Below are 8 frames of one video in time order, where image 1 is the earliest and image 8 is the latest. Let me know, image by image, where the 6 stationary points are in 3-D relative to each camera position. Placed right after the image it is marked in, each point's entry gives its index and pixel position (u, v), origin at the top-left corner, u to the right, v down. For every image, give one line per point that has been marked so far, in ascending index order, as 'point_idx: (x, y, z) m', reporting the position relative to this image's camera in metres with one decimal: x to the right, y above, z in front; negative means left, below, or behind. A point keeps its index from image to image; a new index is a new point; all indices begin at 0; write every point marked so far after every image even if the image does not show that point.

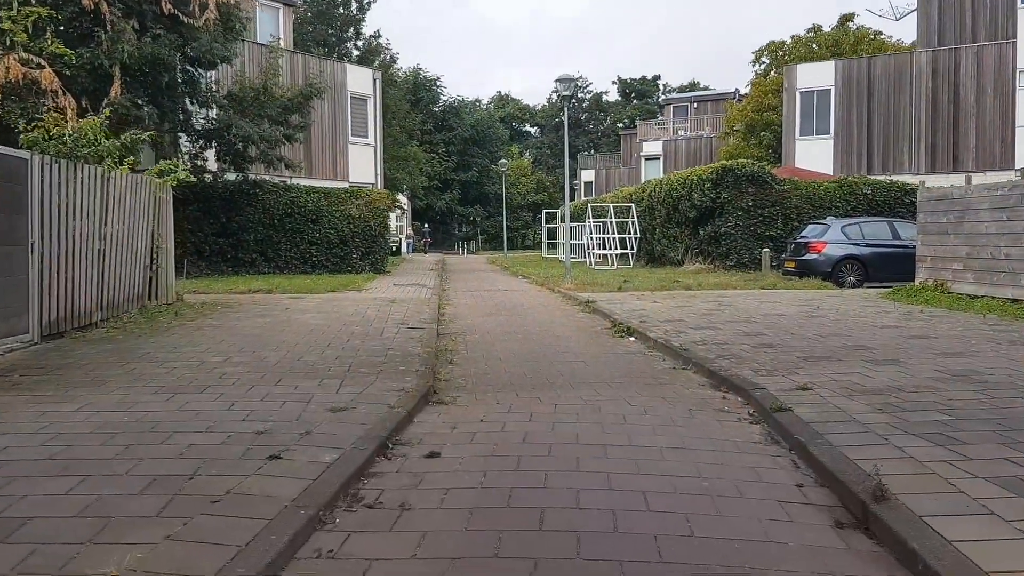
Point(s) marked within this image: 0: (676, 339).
0: (+1.7, -0.5, +9.6) m
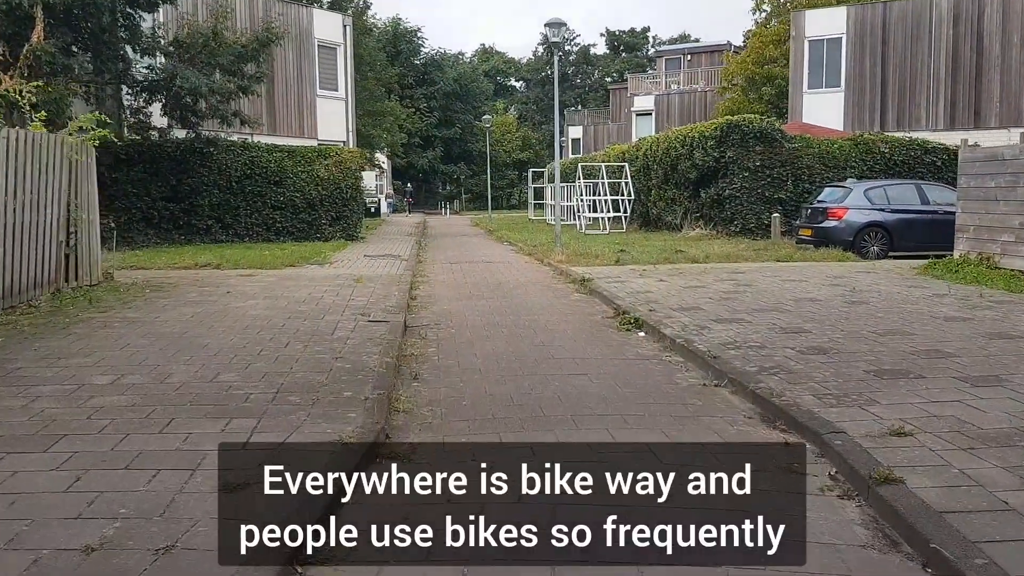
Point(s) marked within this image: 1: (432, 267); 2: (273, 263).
0: (+1.6, -0.4, +7.7) m
1: (-1.4, +0.4, +16.1) m
2: (-3.9, +0.4, +15.0) m
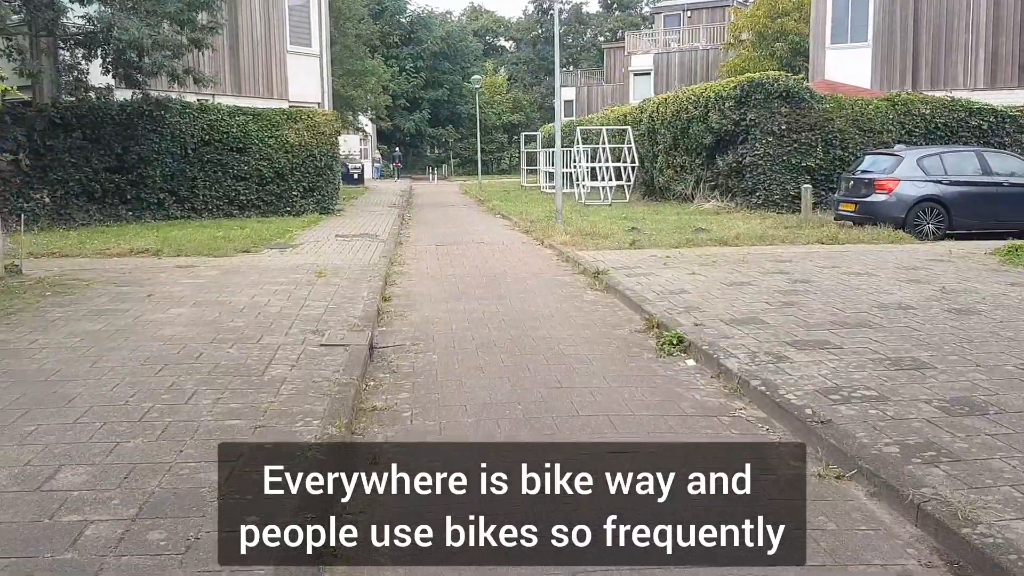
0: (+1.6, -0.5, +5.4) m
1: (-1.5, +0.6, +13.7) m
2: (-3.9, +0.6, +12.6) m
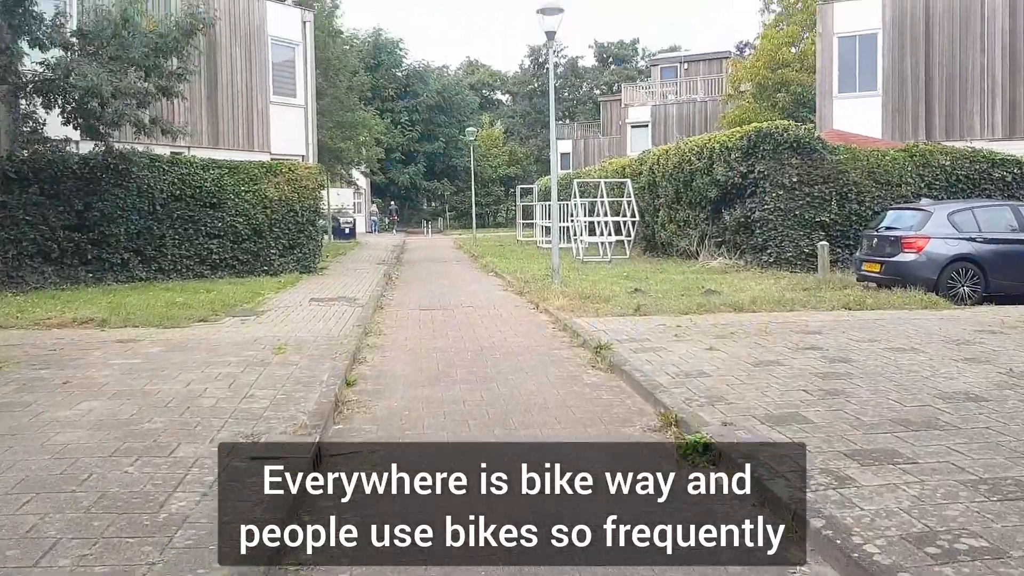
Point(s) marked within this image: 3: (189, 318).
0: (+1.5, -1.0, +4.1) m
1: (-1.6, -0.4, +12.4) m
2: (-4.0, -0.3, +11.3) m
3: (-3.9, -0.4, +11.0) m
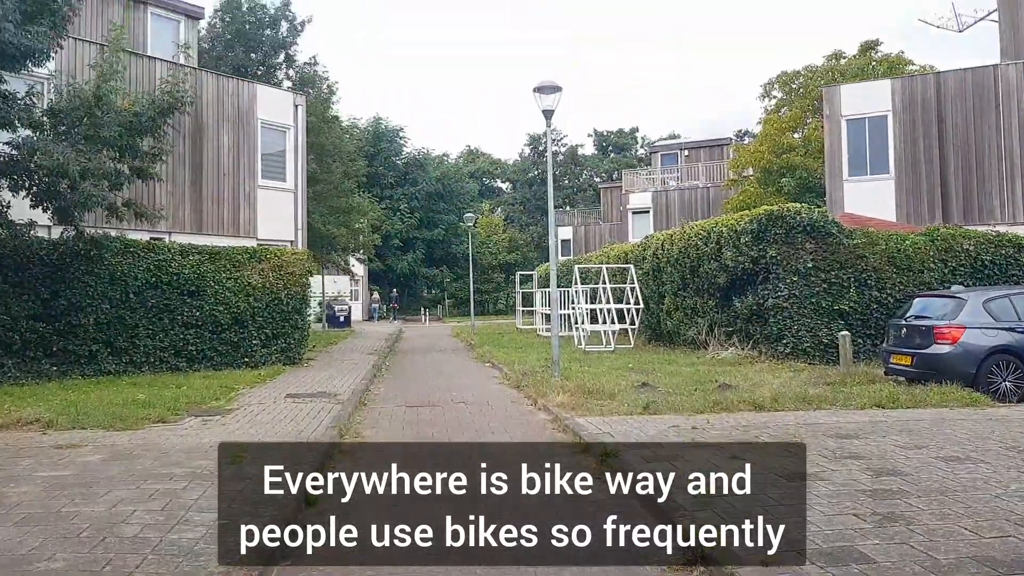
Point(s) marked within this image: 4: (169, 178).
0: (+1.4, -1.4, +2.9) m
1: (-1.6, -1.6, +11.2) m
2: (-4.1, -1.4, +10.1) m
3: (-4.0, -1.4, +9.8) m
4: (-6.5, +2.1, +17.3) m
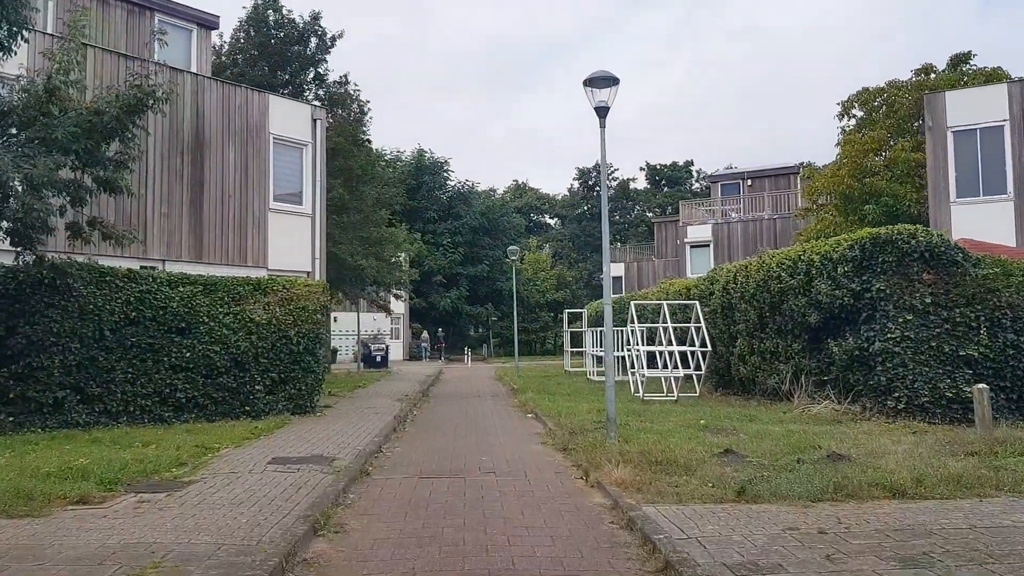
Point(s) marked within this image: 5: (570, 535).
0: (+1.4, -1.4, 0.0) m
1: (-1.2, -1.9, +8.5) m
2: (-3.7, -1.7, +7.6) m
3: (-3.6, -1.7, +7.3) m
4: (-5.8, +1.5, +15.0) m
5: (+0.4, -1.8, +6.7) m
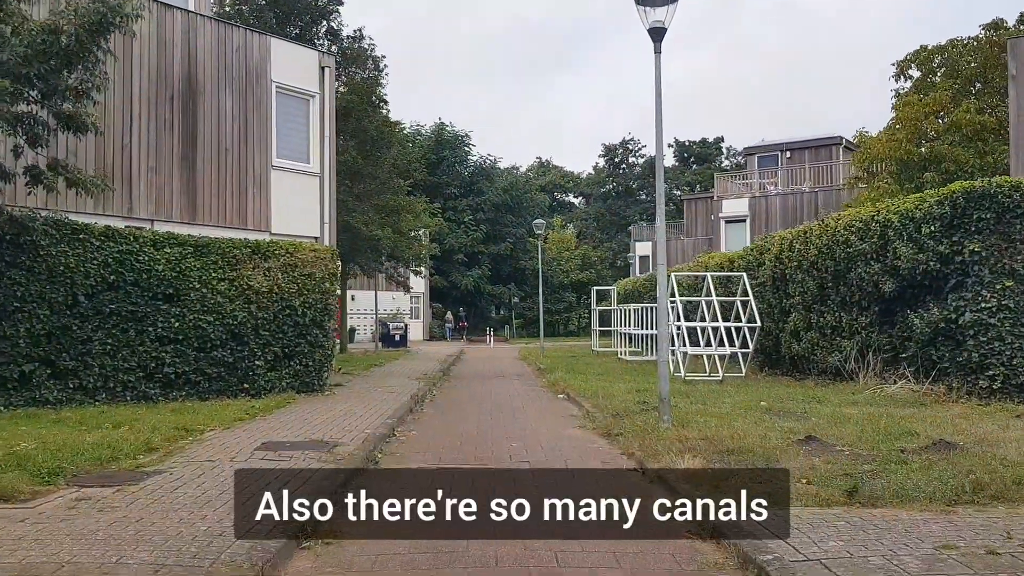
0: (+1.5, -1.1, -1.7) m
1: (-0.9, -1.5, +6.9) m
2: (-3.5, -1.3, +6.0) m
3: (-3.4, -1.3, +5.7) m
4: (-5.3, +2.0, +13.4) m
5: (+0.7, -1.4, +5.0) m
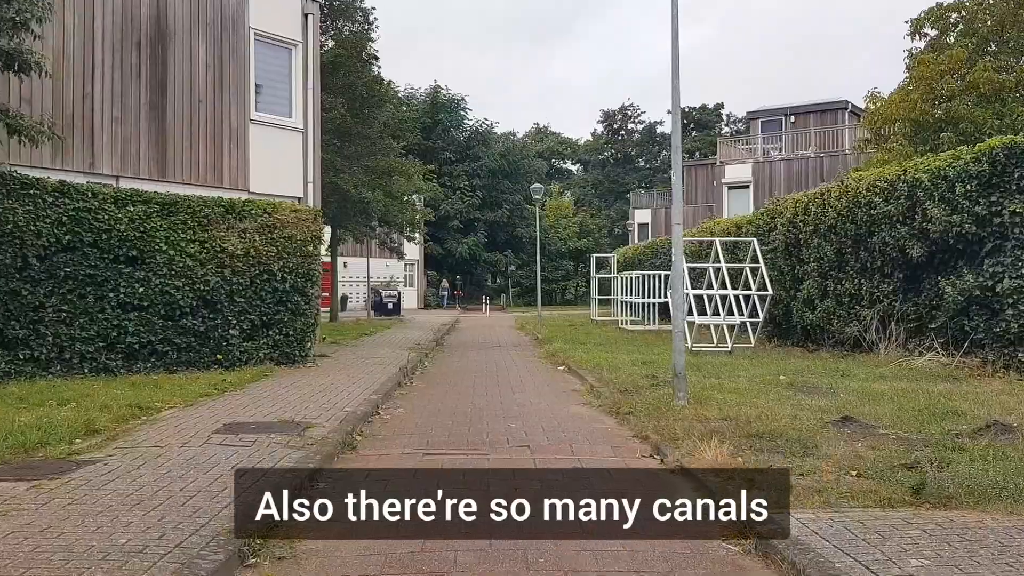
0: (+1.5, -1.2, -2.7) m
1: (-0.9, -1.2, +5.9) m
2: (-3.5, -1.0, +5.0) m
3: (-3.4, -1.0, +4.7) m
4: (-5.3, +2.5, +12.3) m
5: (+0.7, -1.2, +4.0) m
